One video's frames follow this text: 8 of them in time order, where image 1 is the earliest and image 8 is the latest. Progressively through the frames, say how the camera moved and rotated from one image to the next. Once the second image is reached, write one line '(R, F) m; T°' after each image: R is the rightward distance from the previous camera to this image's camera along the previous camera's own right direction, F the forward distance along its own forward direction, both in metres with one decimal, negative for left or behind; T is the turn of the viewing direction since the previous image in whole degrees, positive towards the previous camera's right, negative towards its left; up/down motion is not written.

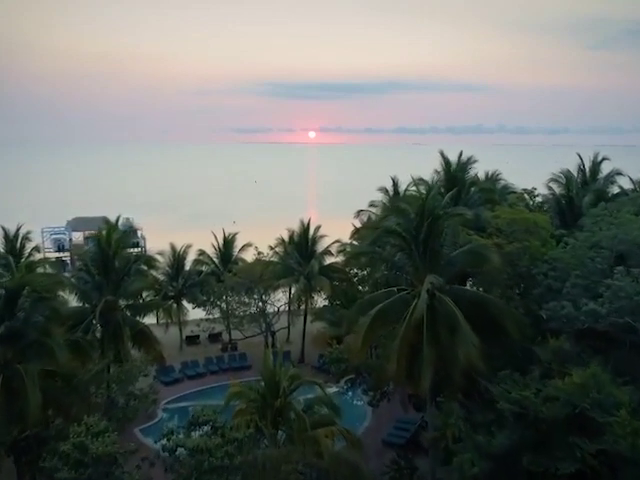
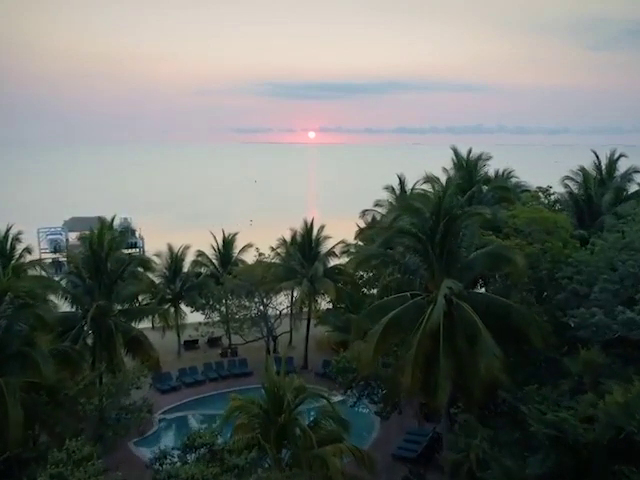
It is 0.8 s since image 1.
(-0.1, +1.1) m; 0°
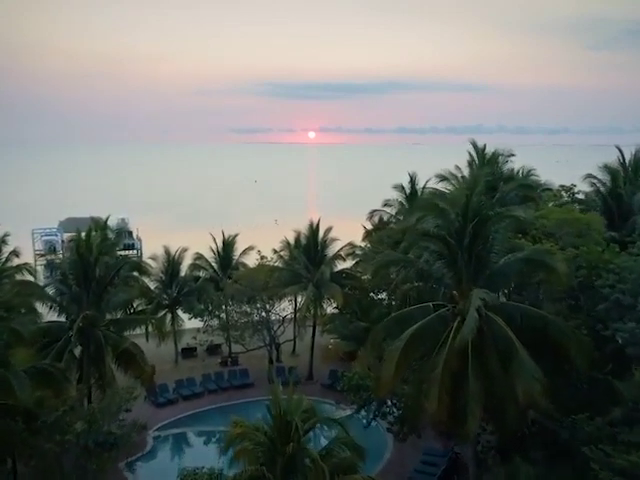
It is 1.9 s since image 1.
(-0.1, +1.5) m; 0°
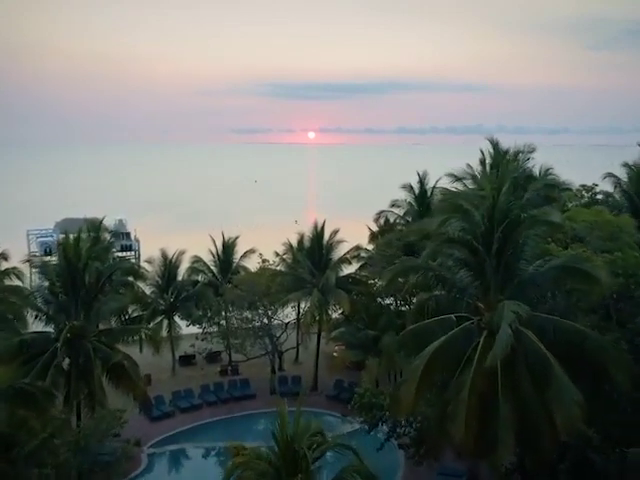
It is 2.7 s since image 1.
(-0.1, +1.2) m; 0°
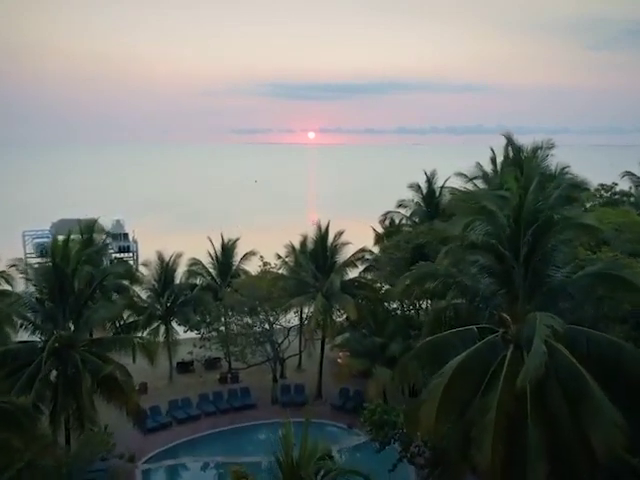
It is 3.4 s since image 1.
(-0.1, +1.0) m; 0°
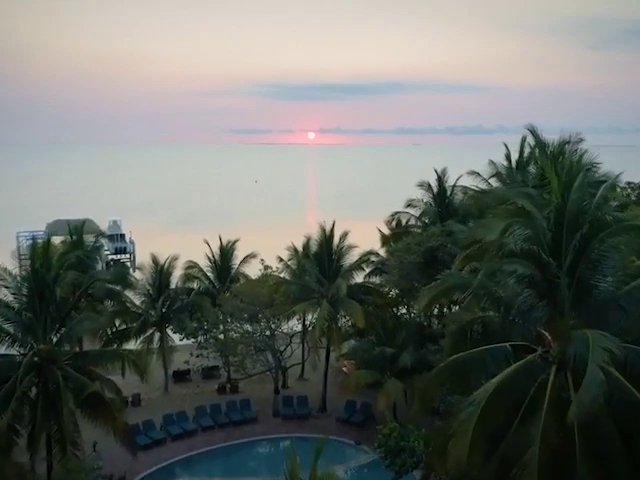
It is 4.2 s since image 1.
(-0.1, +1.3) m; 0°
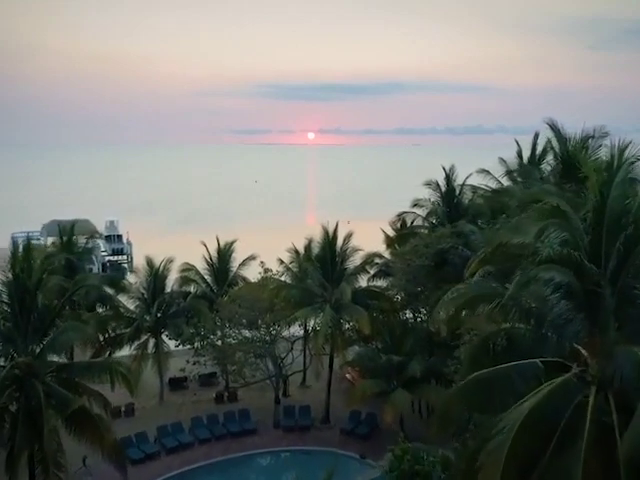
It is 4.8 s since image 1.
(0.0, +1.0) m; 0°
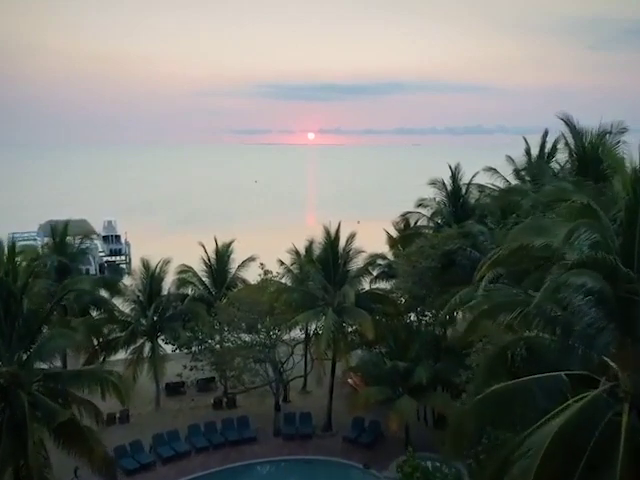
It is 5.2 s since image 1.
(0.0, +0.7) m; 0°
